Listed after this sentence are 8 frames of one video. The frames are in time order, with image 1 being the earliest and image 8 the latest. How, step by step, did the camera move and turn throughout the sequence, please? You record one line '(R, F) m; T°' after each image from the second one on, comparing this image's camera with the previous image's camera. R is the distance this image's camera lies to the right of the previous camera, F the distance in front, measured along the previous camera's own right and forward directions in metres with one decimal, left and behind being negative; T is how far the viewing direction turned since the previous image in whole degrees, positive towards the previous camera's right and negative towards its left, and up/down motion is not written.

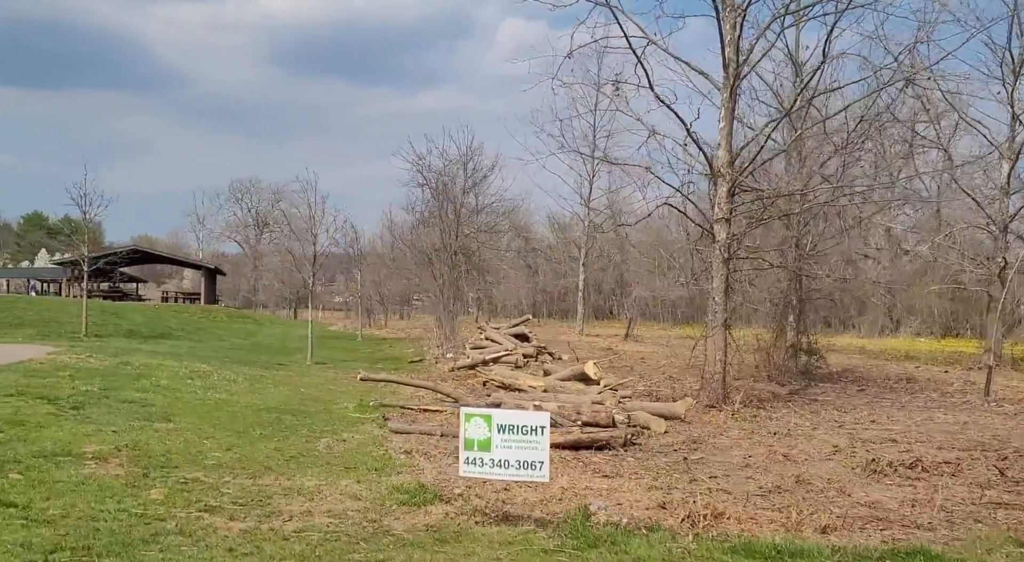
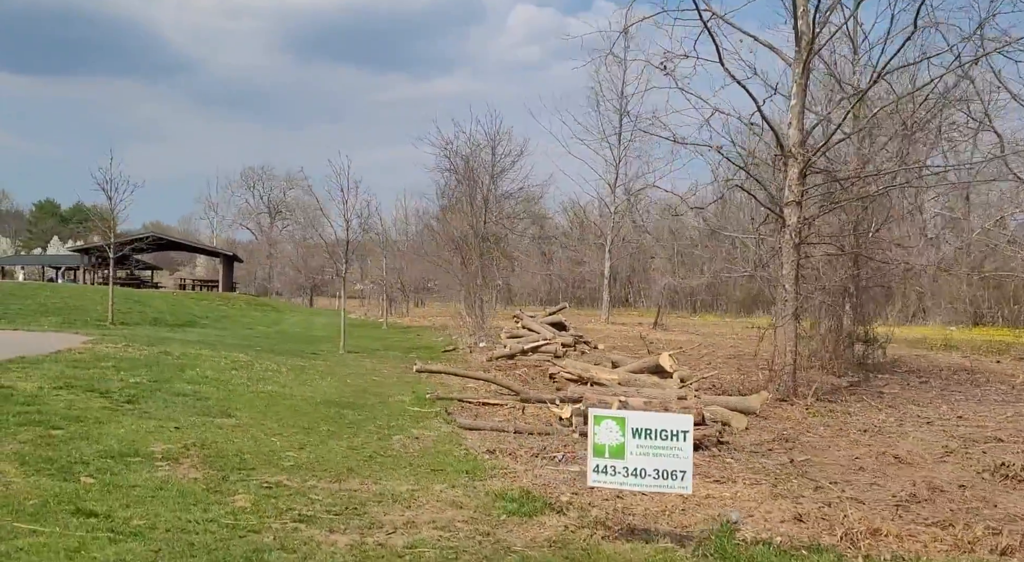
(-0.6, +0.5) m; -1°
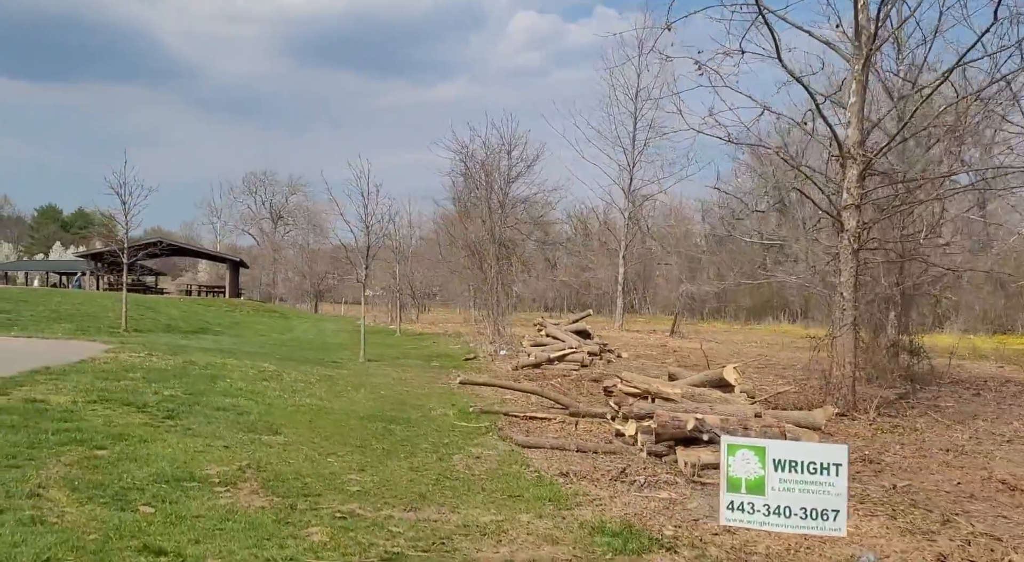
(-0.5, +0.5) m; 0°
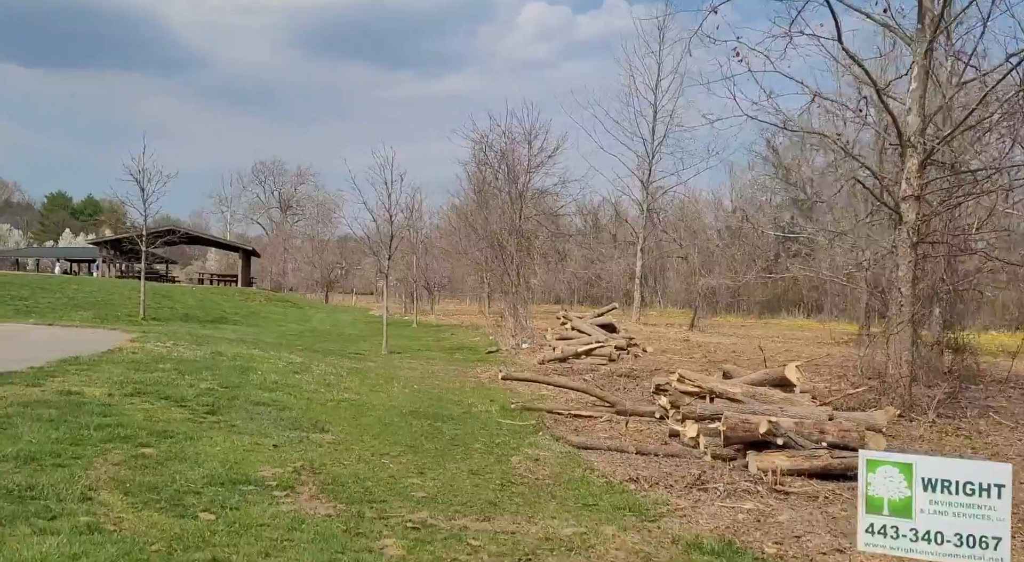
(-0.4, +0.4) m; -1°
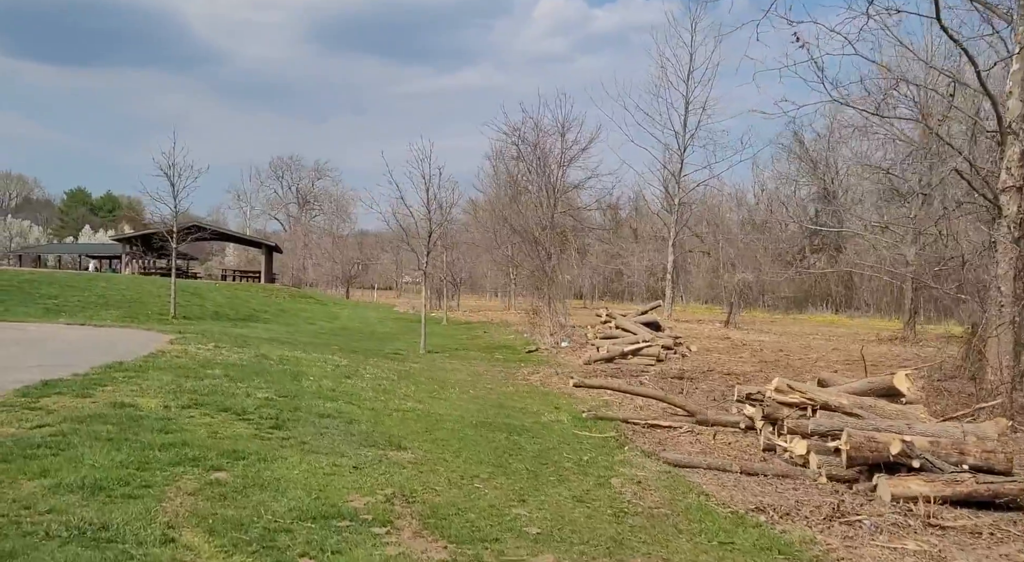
(-0.6, +0.7) m; -1°
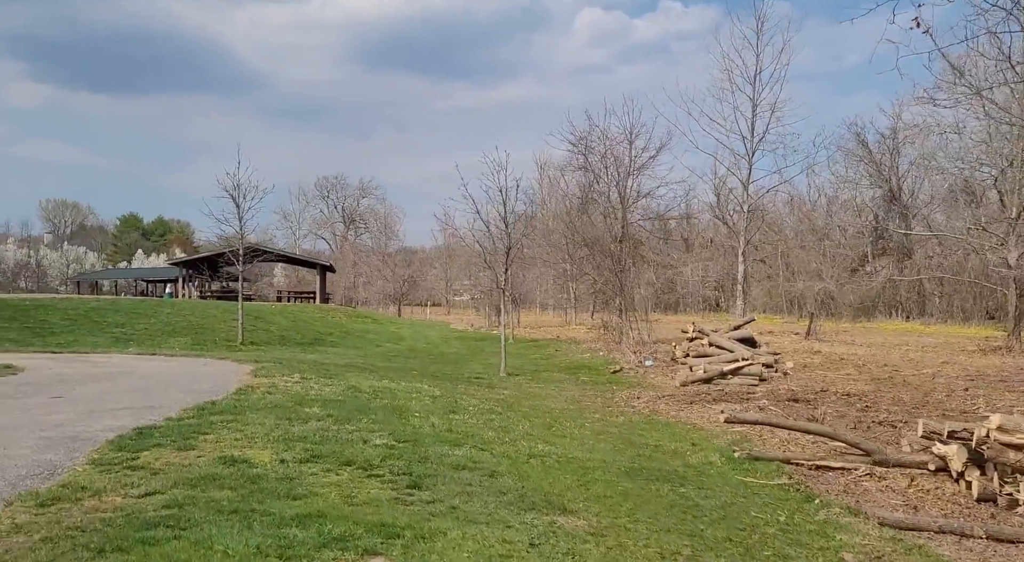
(-0.9, +1.2) m; -3°
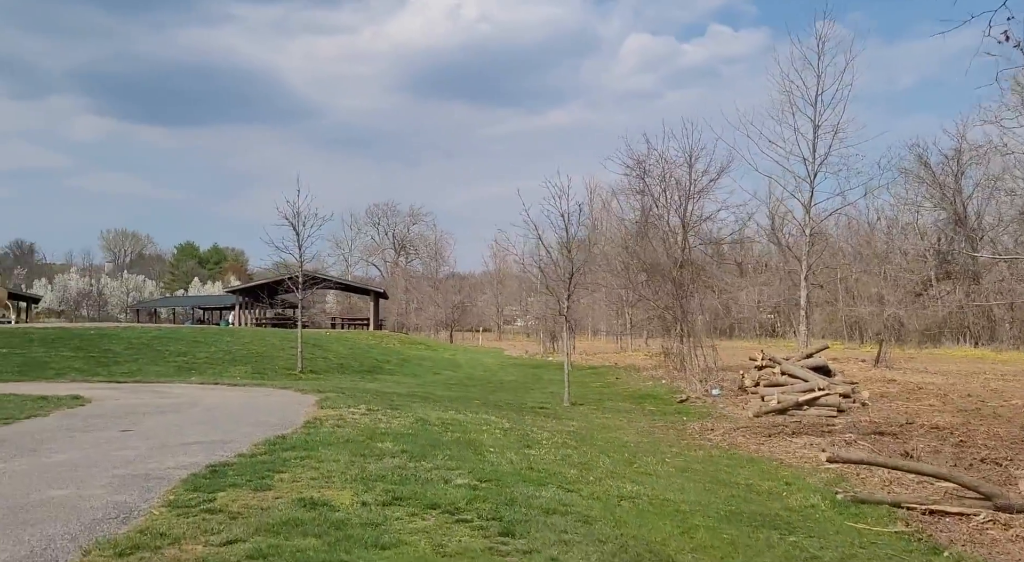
(-0.3, +0.4) m; -3°
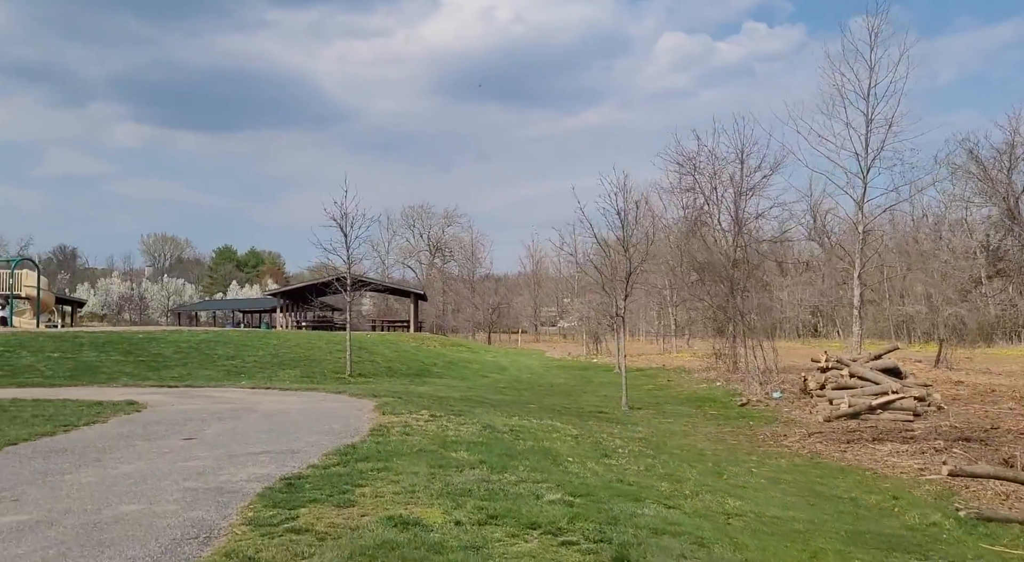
(-0.5, +0.5) m; -2°
